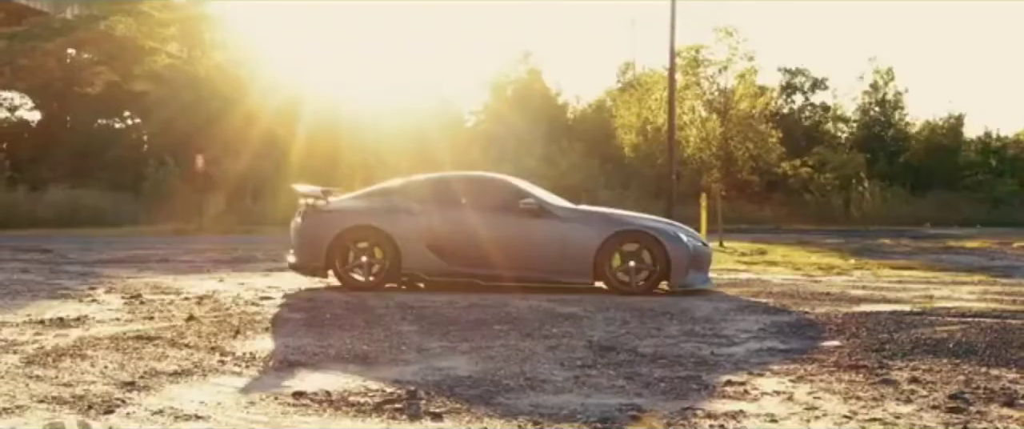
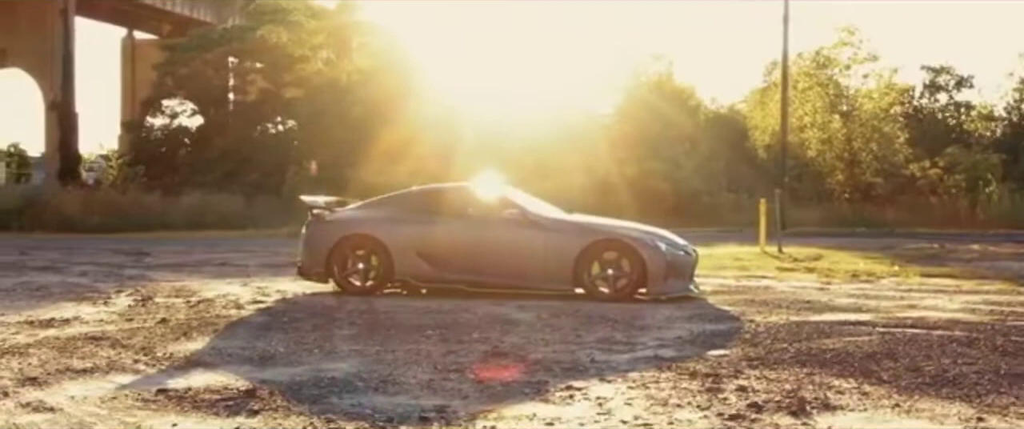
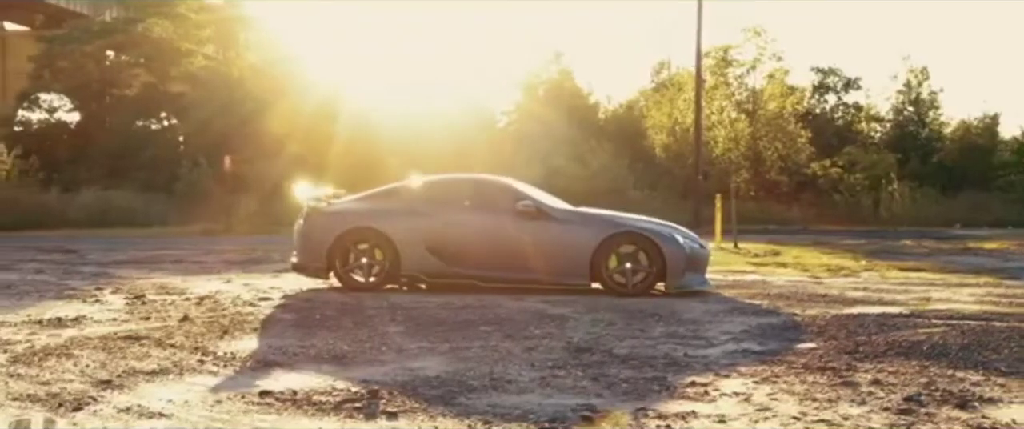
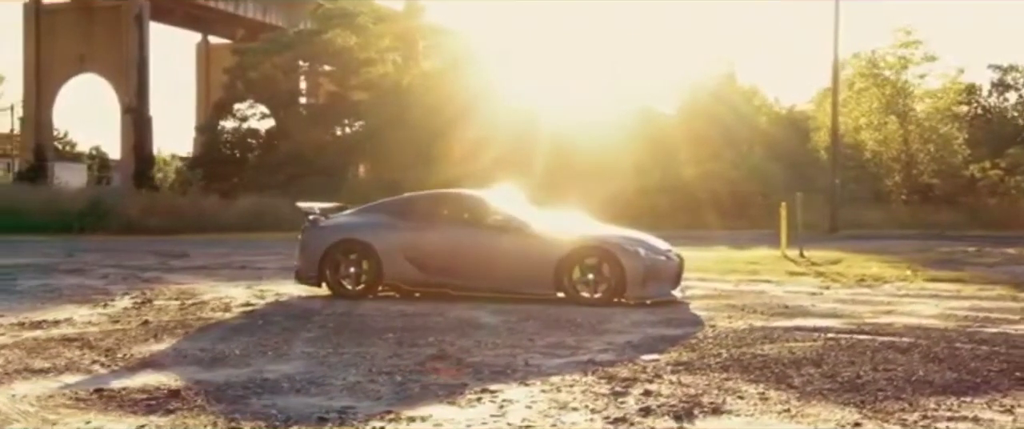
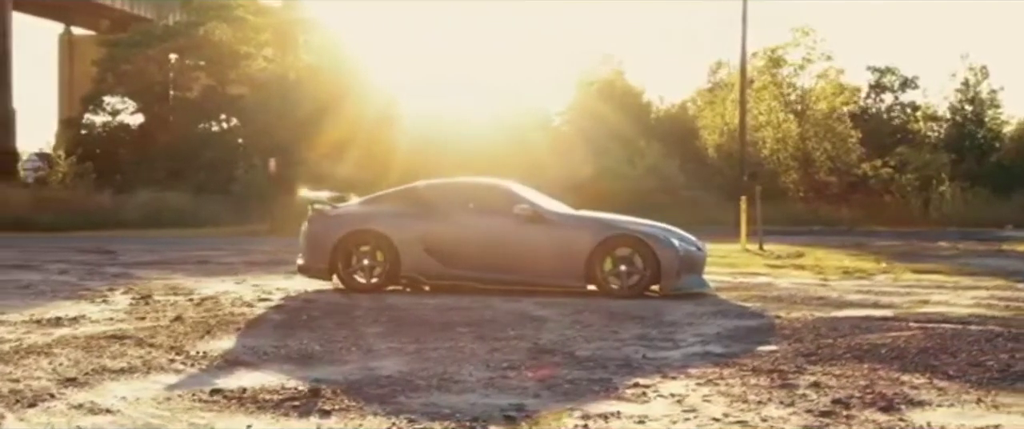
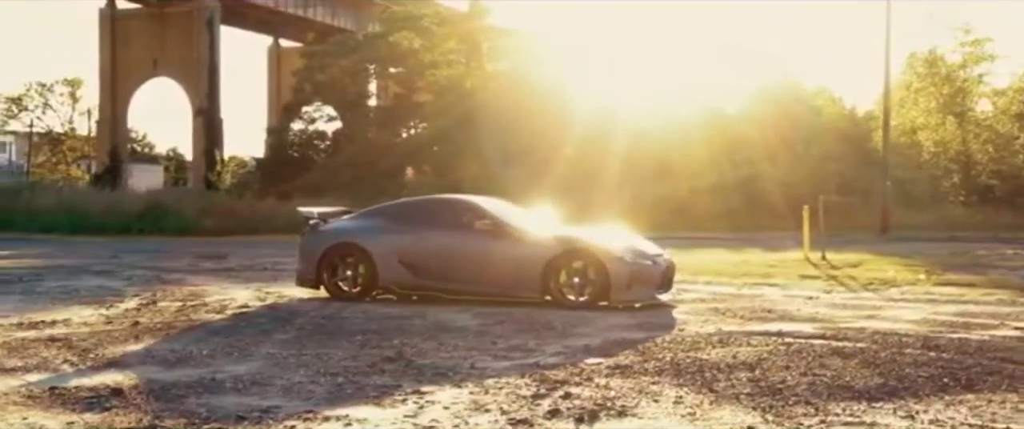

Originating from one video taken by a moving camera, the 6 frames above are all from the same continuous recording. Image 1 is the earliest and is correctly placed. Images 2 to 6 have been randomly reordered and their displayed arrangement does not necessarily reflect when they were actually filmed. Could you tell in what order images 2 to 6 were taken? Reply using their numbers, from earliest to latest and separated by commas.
3, 5, 2, 4, 6
